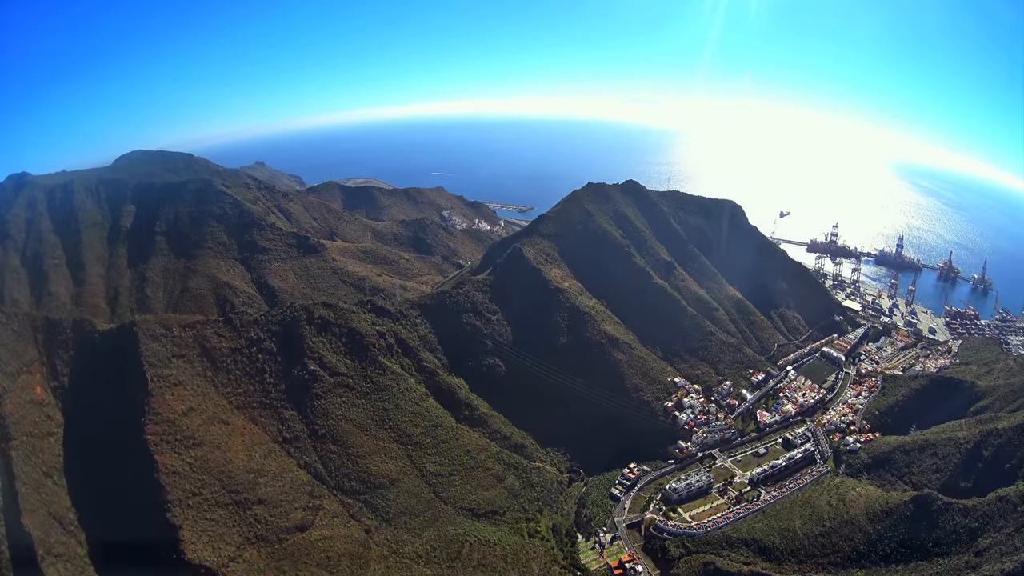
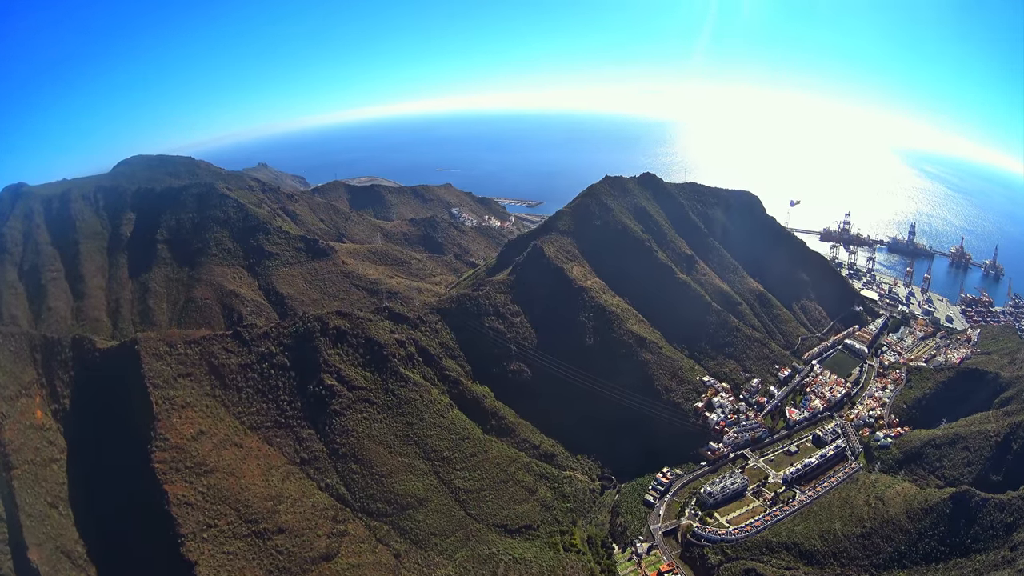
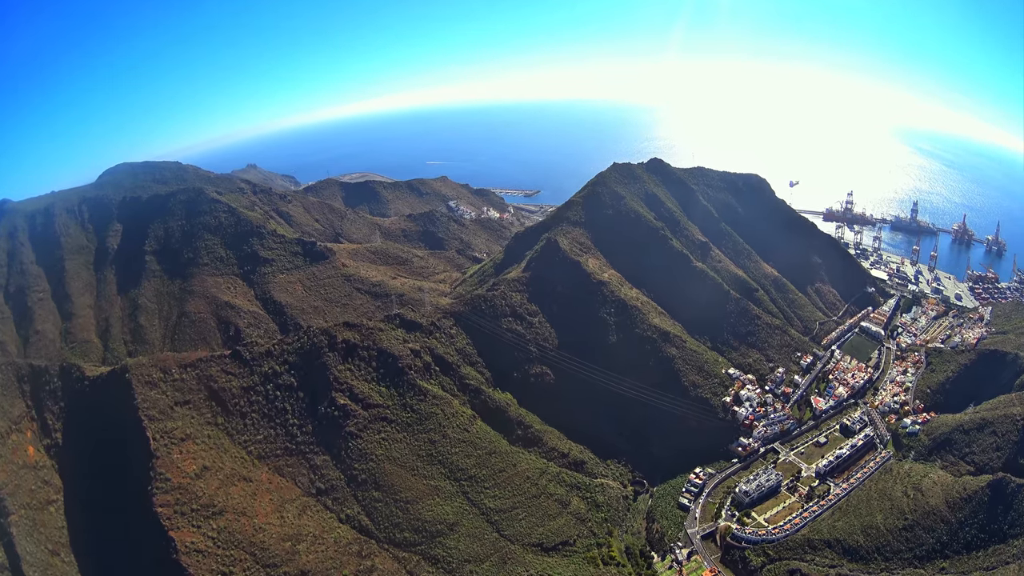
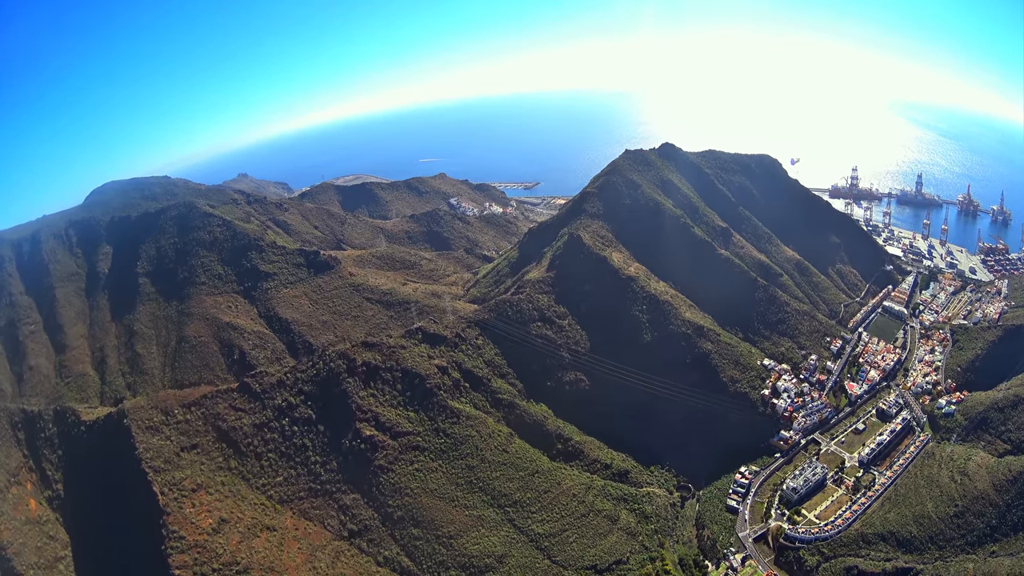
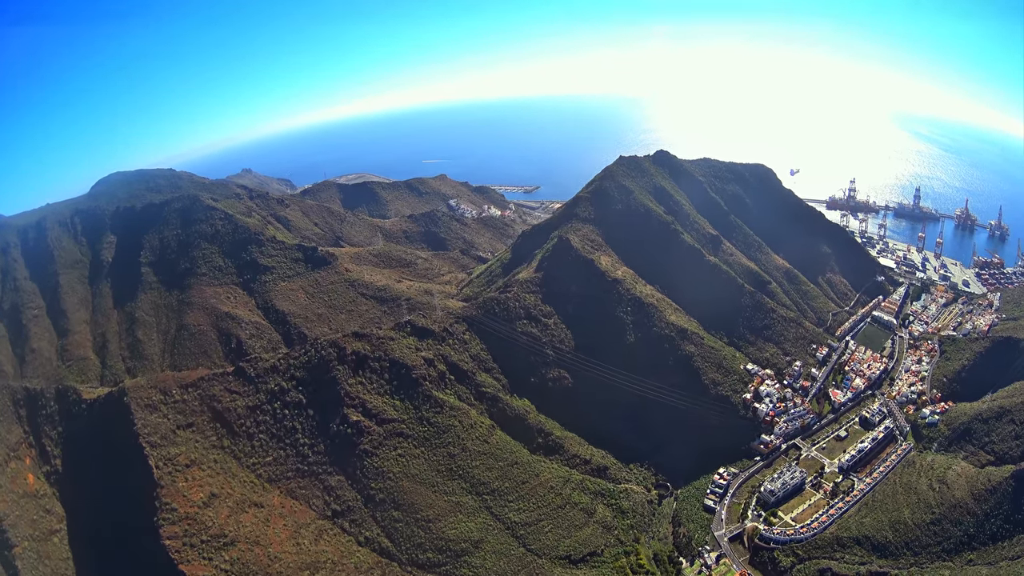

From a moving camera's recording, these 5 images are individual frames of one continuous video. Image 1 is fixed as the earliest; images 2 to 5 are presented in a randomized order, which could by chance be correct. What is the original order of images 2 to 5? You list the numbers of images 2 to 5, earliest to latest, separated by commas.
2, 3, 5, 4
